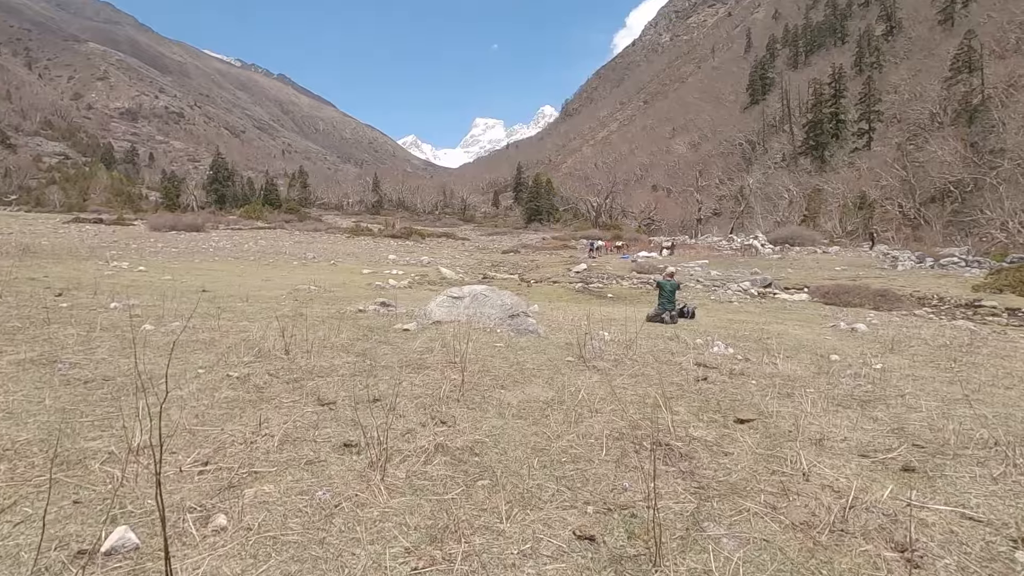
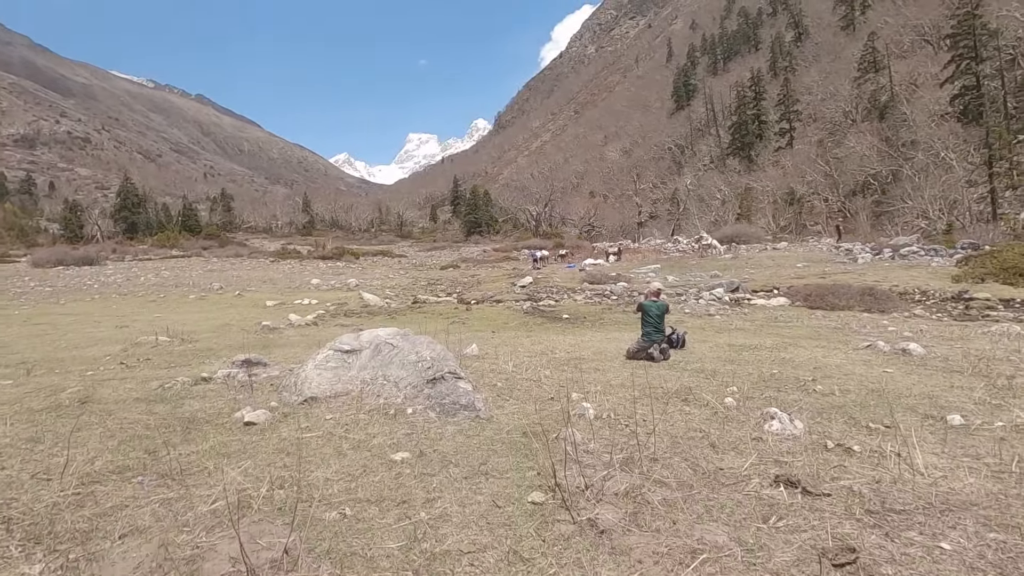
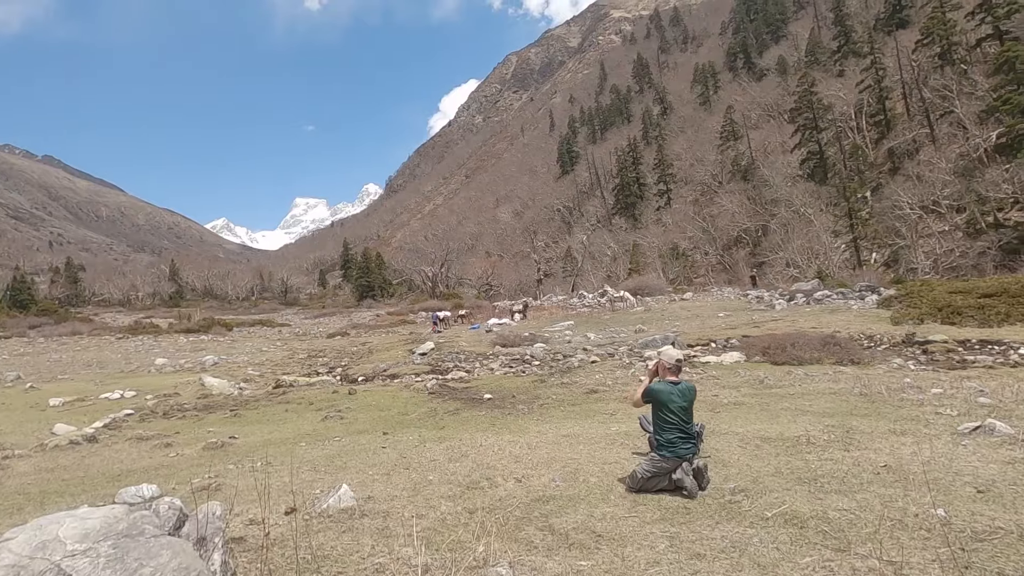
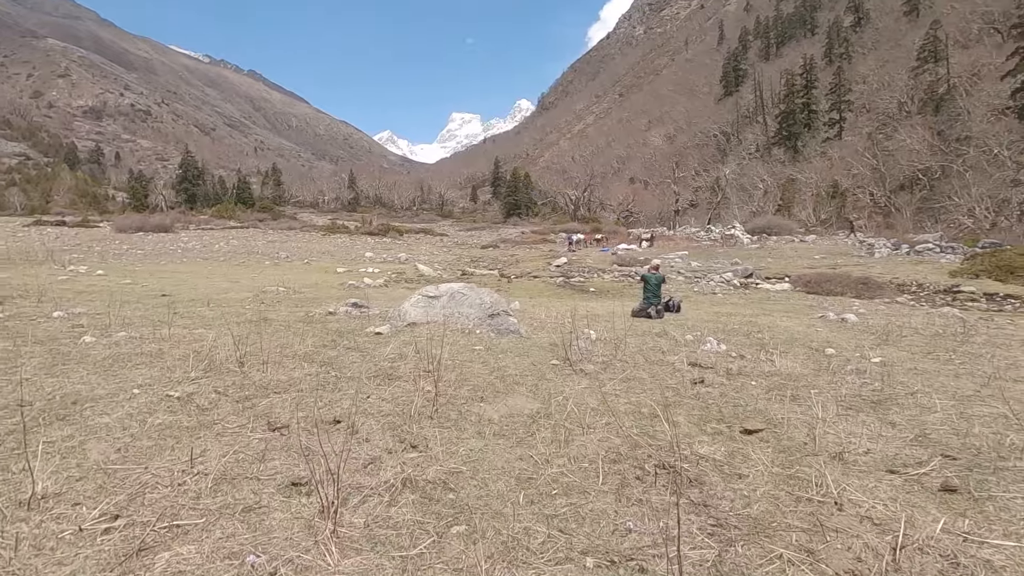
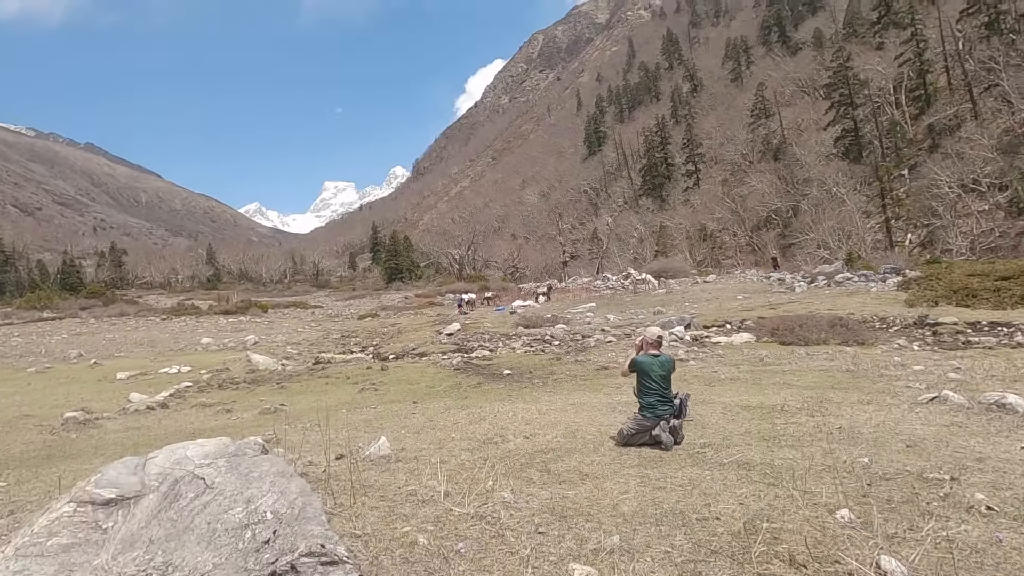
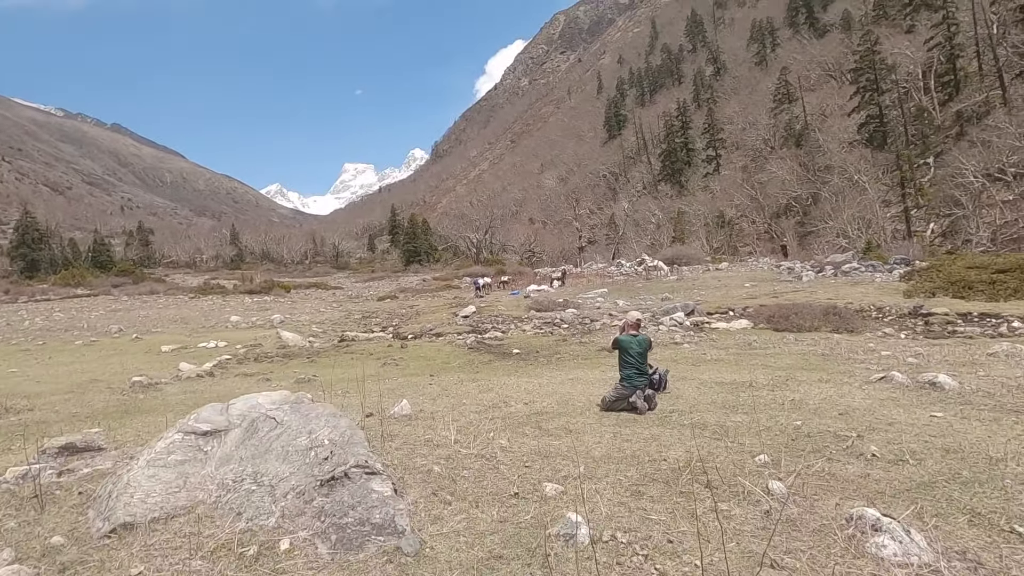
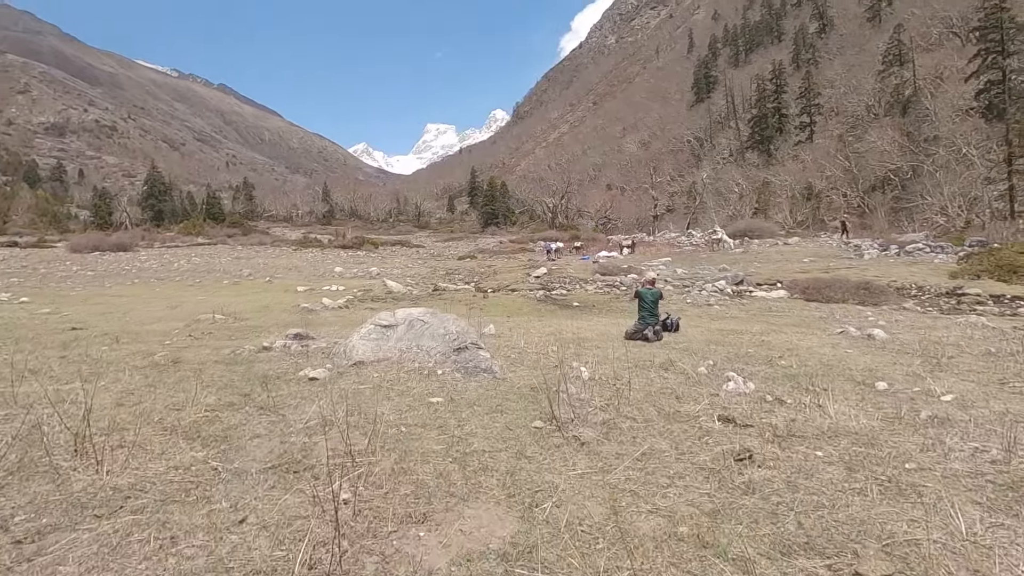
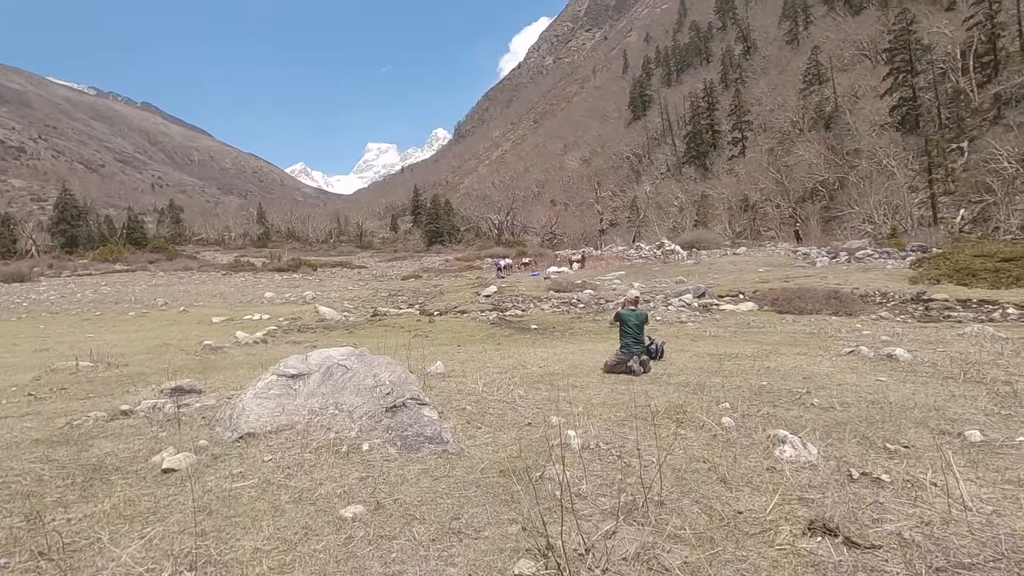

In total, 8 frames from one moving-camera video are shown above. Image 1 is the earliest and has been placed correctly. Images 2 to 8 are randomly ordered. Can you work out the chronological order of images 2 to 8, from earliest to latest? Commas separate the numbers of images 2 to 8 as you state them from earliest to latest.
4, 7, 2, 8, 6, 5, 3
